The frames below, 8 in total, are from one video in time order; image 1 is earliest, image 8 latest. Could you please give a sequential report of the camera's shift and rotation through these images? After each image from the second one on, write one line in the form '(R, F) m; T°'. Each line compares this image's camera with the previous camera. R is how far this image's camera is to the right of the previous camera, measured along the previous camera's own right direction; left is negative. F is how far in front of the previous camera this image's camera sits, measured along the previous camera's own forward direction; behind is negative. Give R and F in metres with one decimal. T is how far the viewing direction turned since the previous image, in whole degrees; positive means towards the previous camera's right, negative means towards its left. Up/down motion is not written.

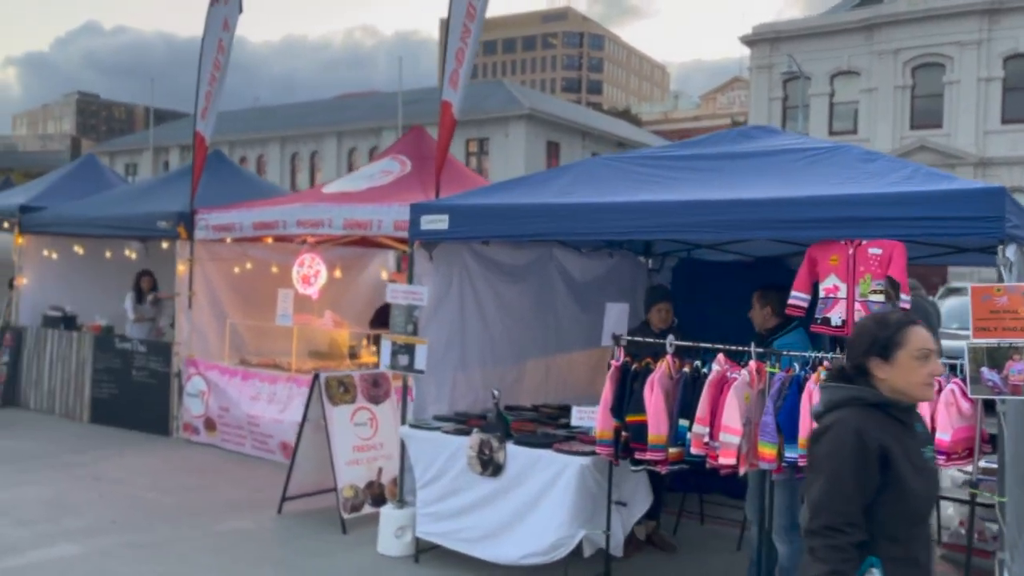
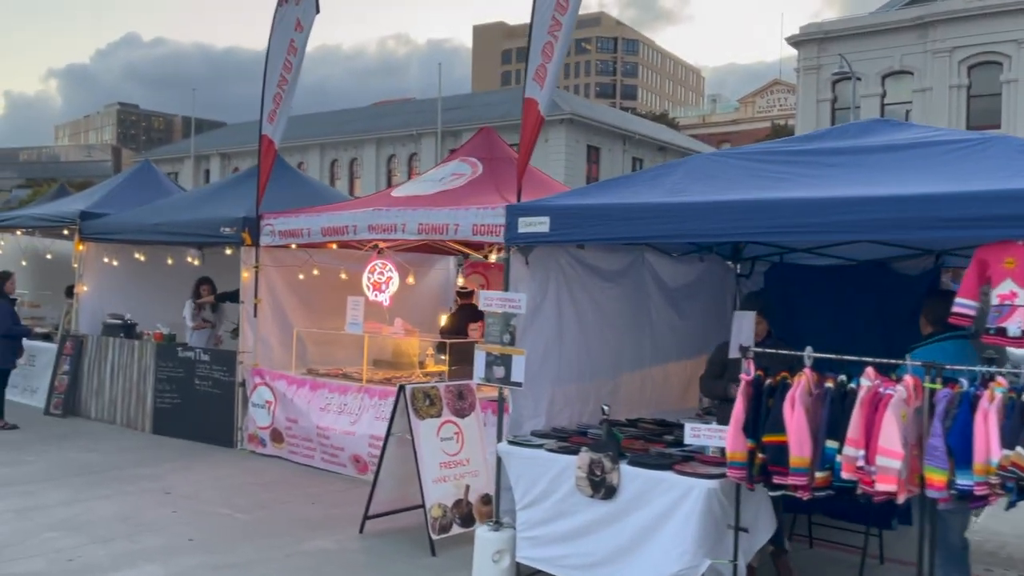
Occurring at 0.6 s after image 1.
(-0.4, +0.3) m; -2°
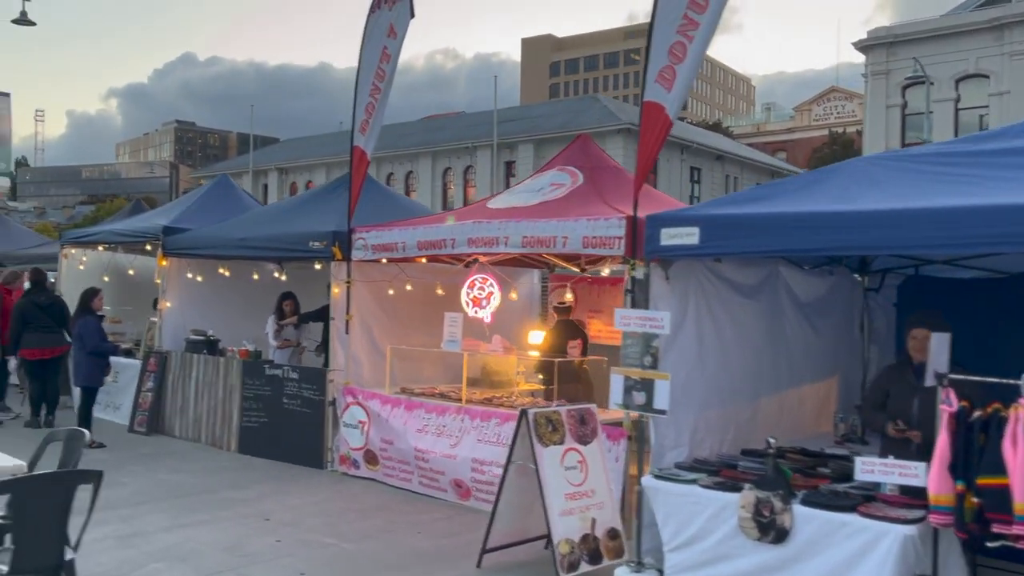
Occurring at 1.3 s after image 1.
(-0.5, +0.4) m; -3°
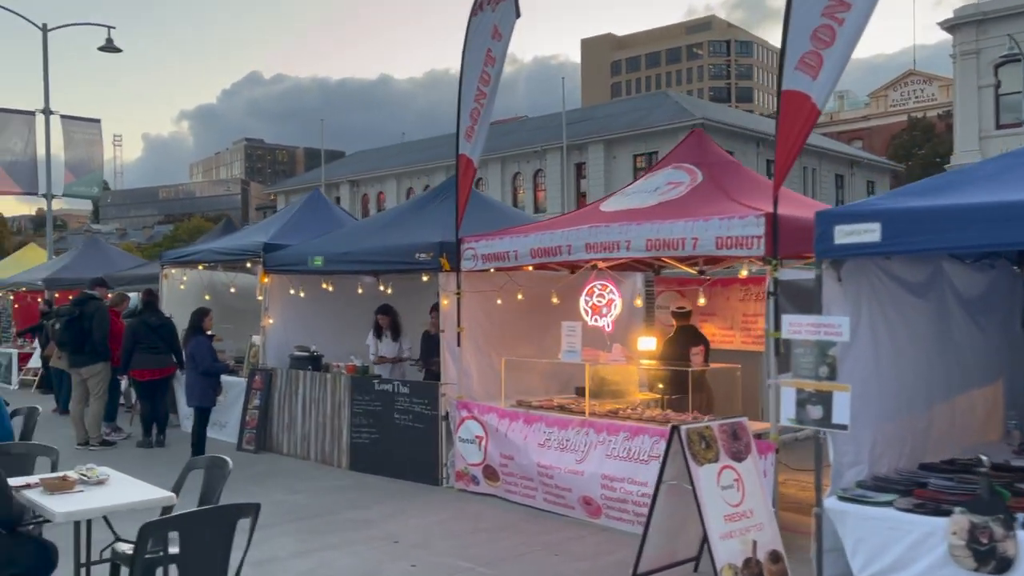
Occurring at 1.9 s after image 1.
(-0.5, +0.3) m; -4°
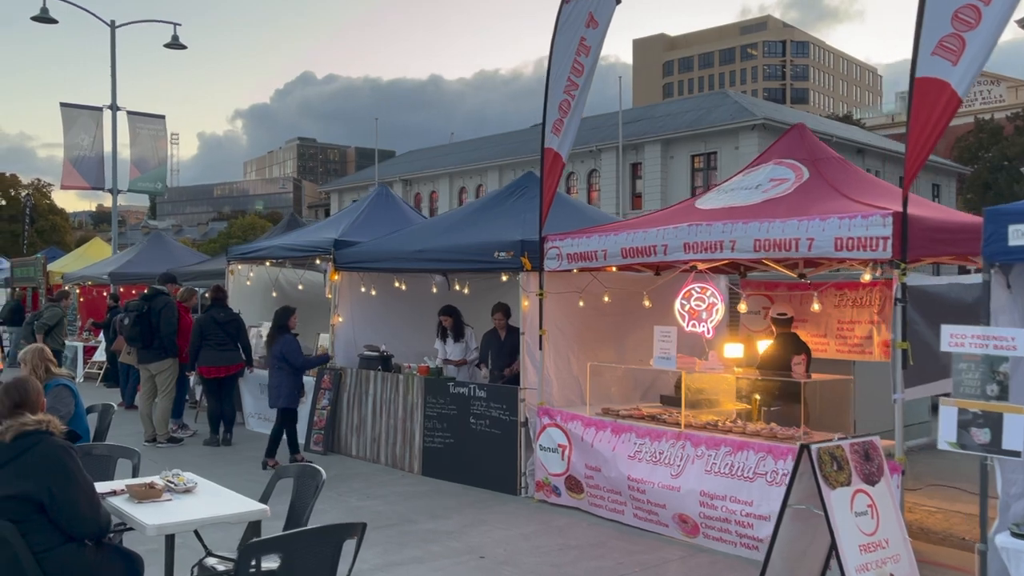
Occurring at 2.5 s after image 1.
(-0.4, +0.4) m; -3°
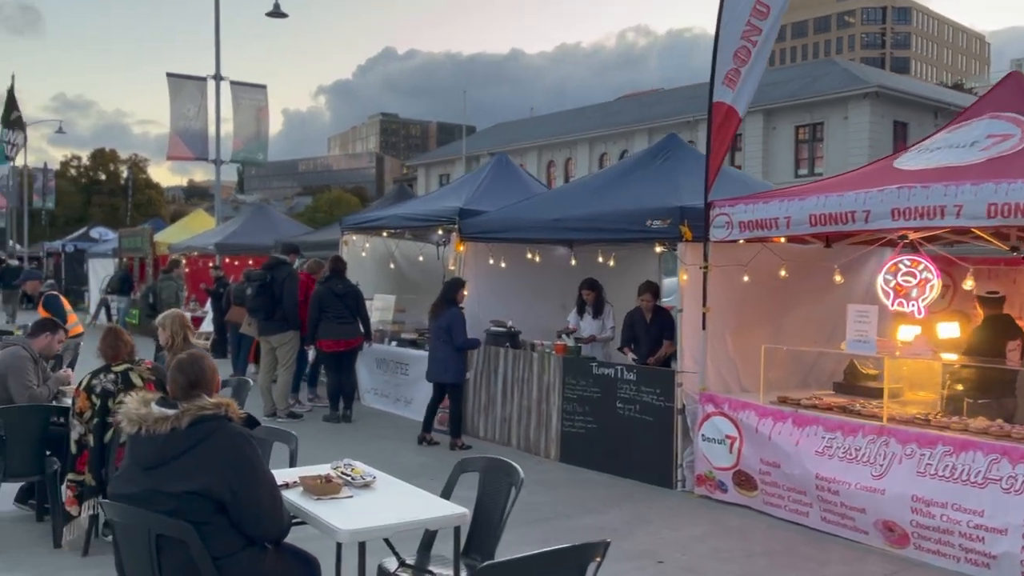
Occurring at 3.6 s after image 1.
(-0.7, +0.7) m; -5°
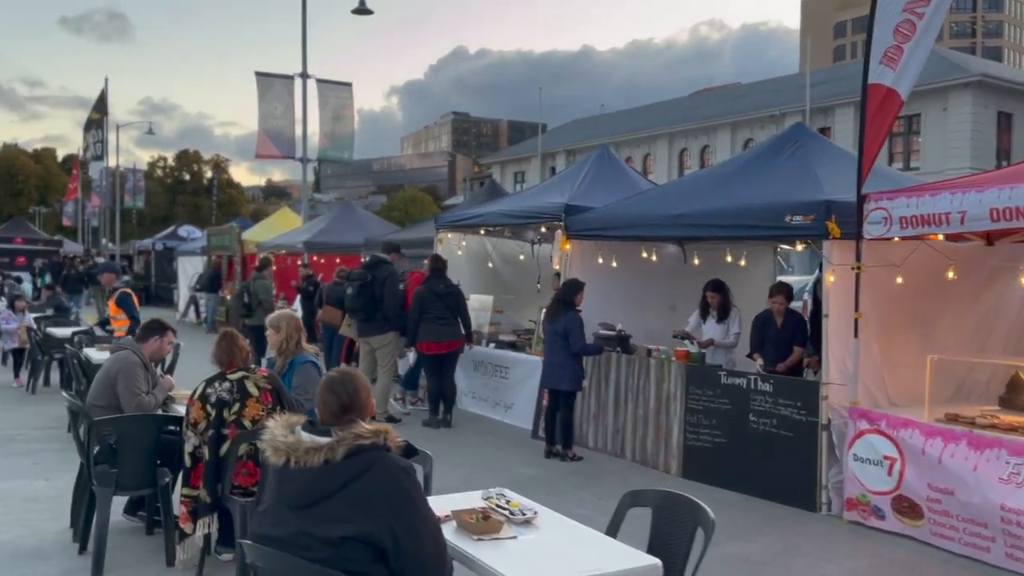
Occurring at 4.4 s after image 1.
(-0.4, +0.5) m; -5°
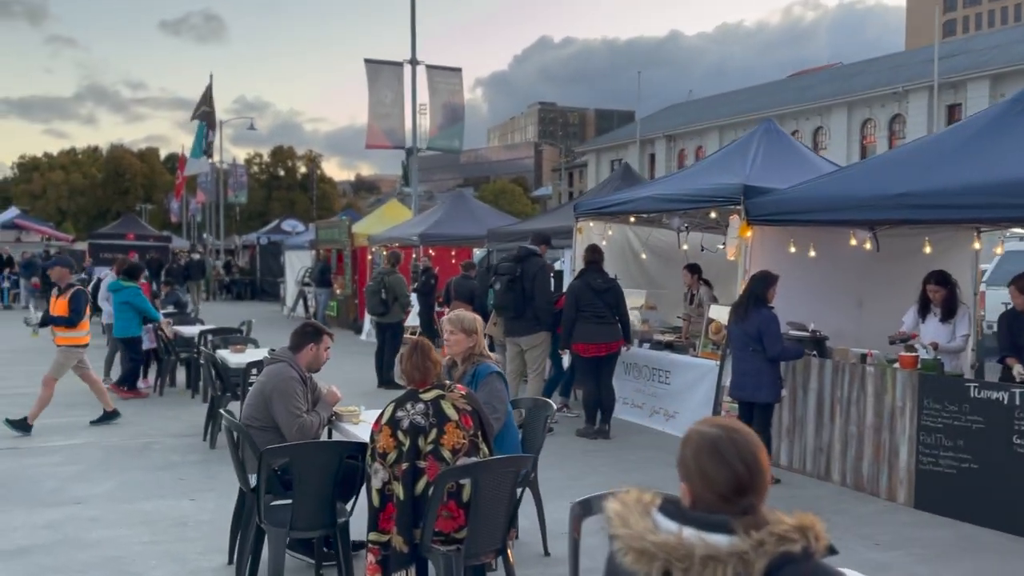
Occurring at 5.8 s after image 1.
(-0.8, +1.0) m; -6°
